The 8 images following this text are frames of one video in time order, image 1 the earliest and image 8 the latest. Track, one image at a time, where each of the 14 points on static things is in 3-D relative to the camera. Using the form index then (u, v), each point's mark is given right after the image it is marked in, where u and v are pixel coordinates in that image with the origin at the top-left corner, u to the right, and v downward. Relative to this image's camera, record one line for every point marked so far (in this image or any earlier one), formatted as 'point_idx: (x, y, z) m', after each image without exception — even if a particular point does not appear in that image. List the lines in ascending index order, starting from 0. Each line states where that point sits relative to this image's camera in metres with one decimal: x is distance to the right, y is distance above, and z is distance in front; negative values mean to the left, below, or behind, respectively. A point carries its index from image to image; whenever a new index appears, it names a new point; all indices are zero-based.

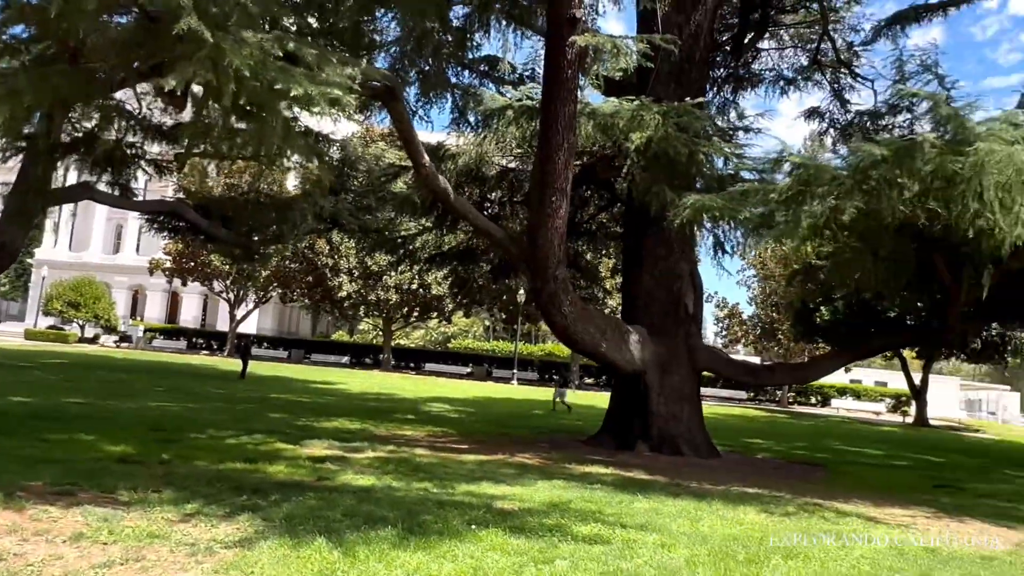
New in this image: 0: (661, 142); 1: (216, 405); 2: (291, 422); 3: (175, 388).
0: (+1.9, +1.9, +10.6) m
1: (-5.3, -2.1, +15.1) m
2: (-3.5, -2.1, +13.0) m
3: (-7.6, -2.2, +18.4) m
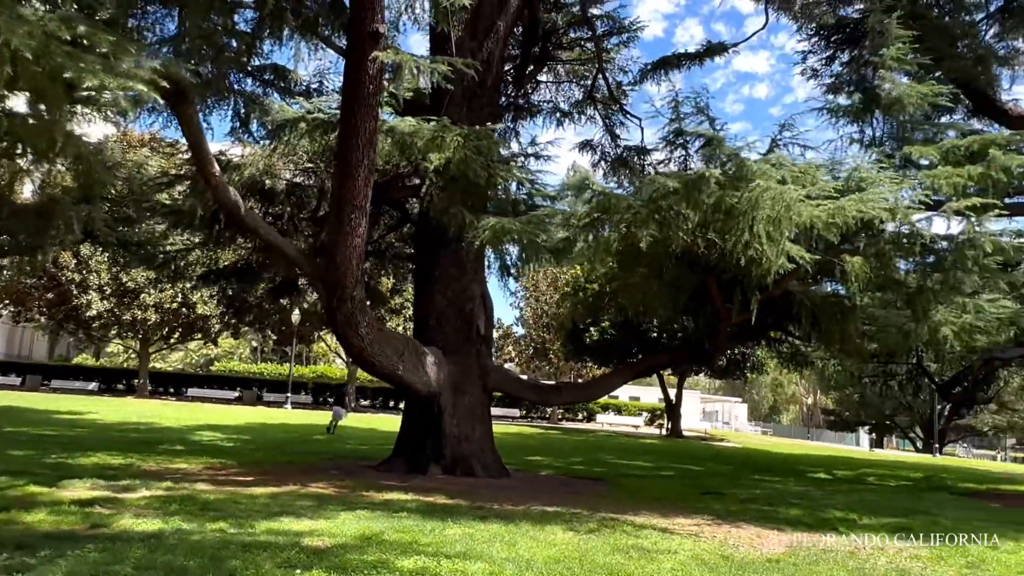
0: (-0.7, +1.6, +10.6) m
1: (-8.9, -2.4, +12.9) m
2: (-6.5, -2.4, +11.4) m
3: (-11.9, -2.5, +15.5) m
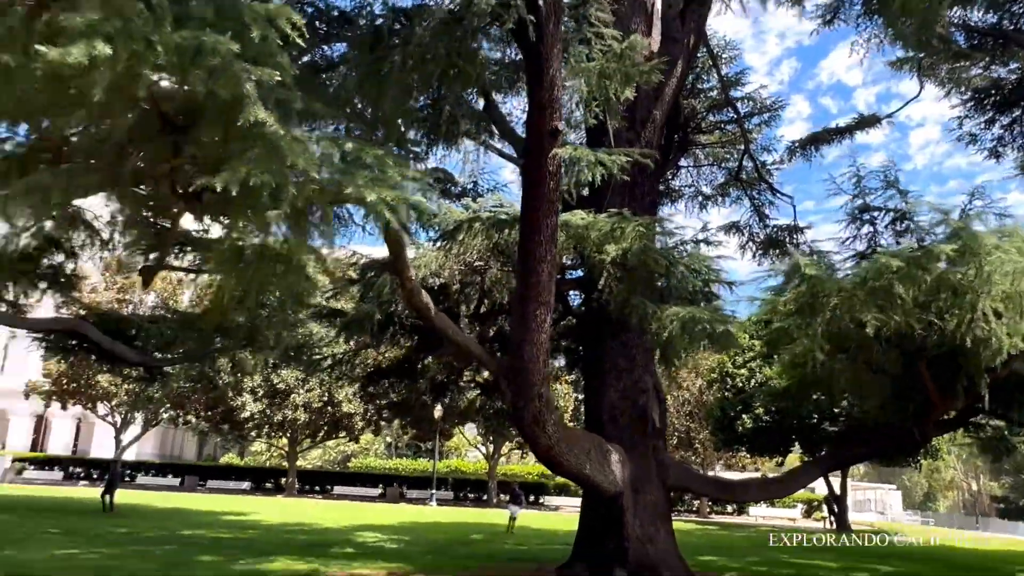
0: (+1.6, +0.4, +10.4) m
1: (-6.0, -4.2, +13.3) m
2: (-3.9, -3.9, +11.5) m
3: (-8.7, -4.7, +16.3) m
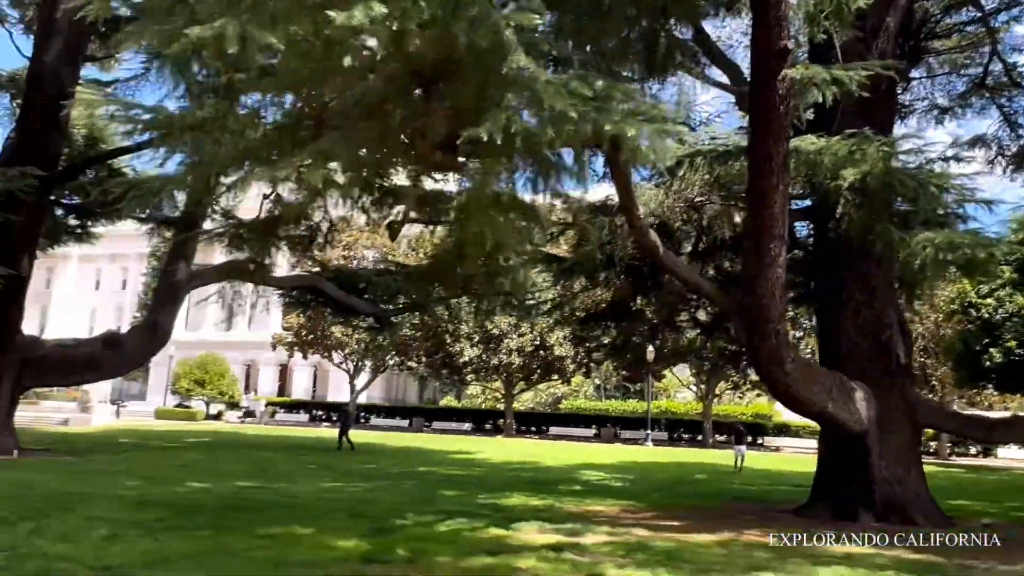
0: (+4.3, +1.3, +9.6) m
1: (-2.2, -3.4, +14.5) m
2: (-0.6, -3.1, +12.2) m
3: (-4.1, -3.9, +18.0) m
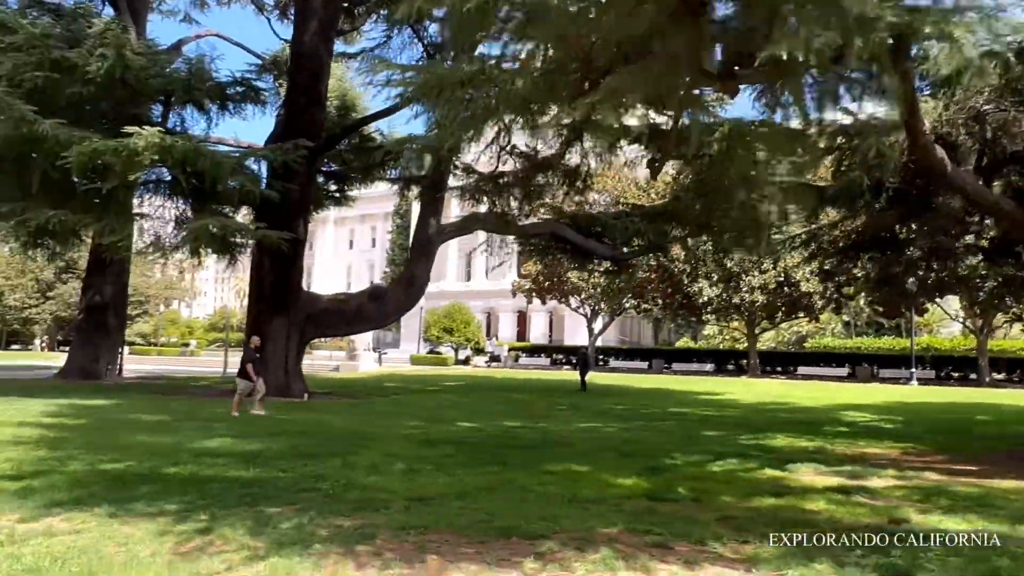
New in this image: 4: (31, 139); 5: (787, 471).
0: (+6.9, +2.2, +7.9) m
1: (+2.3, -2.4, +14.6) m
2: (+3.2, -2.2, +12.0) m
3: (+1.4, -2.7, +18.6) m
4: (-9.1, +2.8, +15.7) m
5: (+2.9, -1.9, +8.7) m
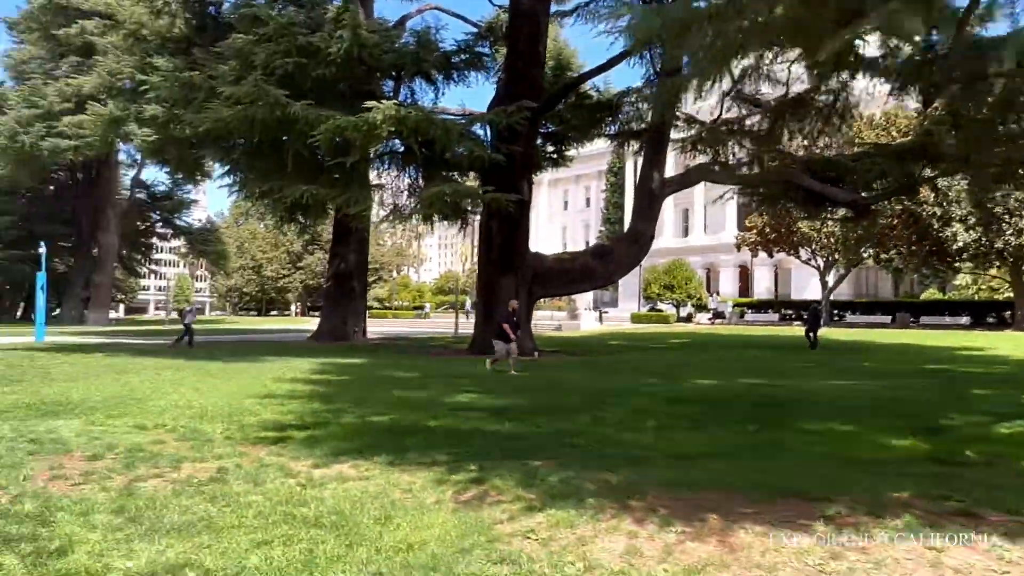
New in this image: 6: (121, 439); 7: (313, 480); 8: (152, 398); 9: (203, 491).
0: (+8.9, +2.8, +5.6) m
1: (+6.2, -1.5, +13.5) m
2: (+6.5, -1.4, +10.7) m
3: (+6.4, -1.6, +17.5) m
4: (-4.7, +3.5, +17.2) m
5: (+5.3, -1.3, +7.5) m
6: (-3.1, -1.2, +6.6) m
7: (-1.2, -1.2, +5.1) m
8: (-4.1, -1.2, +9.4) m
9: (-1.7, -1.2, +4.7) m
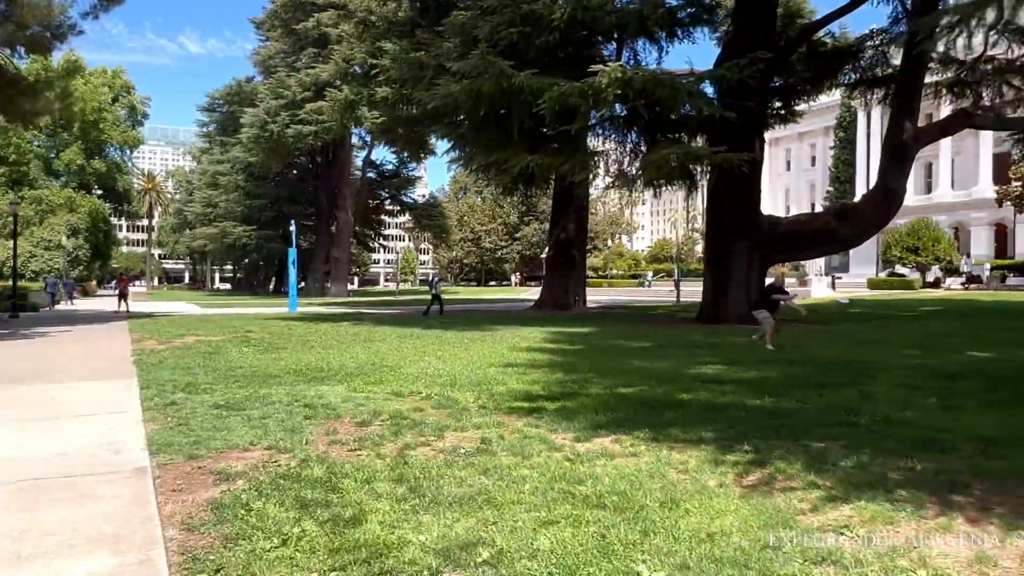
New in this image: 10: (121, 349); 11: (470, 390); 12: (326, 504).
0: (+10.2, +3.1, +2.7) m
1: (+9.7, -0.9, +11.1) m
2: (+9.2, -0.9, +8.4) m
3: (+10.9, -0.8, +15.0) m
4: (-0.1, +4.1, +17.3) m
5: (+7.3, -1.0, +5.6) m
6: (-1.1, -1.0, +6.8) m
7: (+0.4, -1.0, +4.9) m
8: (-1.3, -0.9, +9.7) m
9: (-0.2, -1.0, +4.6) m
10: (-6.1, -1.0, +12.9) m
11: (-0.4, -0.9, +7.7) m
12: (-0.9, -1.0, +3.8) m
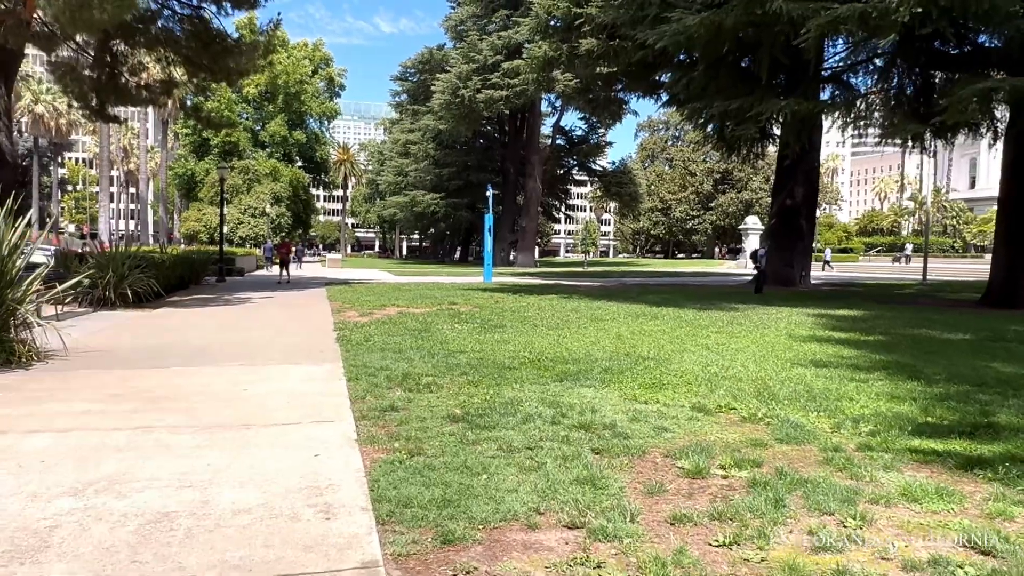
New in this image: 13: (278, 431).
0: (+11.2, +2.9, -2.1) m
1: (+12.5, -0.8, +6.4) m
2: (+11.4, -1.0, +3.8) m
3: (+14.4, -0.7, +10.0) m
4: (+4.3, +4.6, +14.3) m
5: (+8.9, -1.0, +1.6) m
6: (+1.0, -0.8, +4.5) m
7: (+2.0, -0.9, +2.3) m
8: (+1.4, -0.6, +7.4) m
9: (+1.4, -0.9, +2.2) m
10: (-2.6, -0.5, +11.4) m
11: (+1.8, -0.7, +5.1) m
12: (+0.6, -0.9, +1.5) m
13: (-1.3, -0.8, +4.6) m
